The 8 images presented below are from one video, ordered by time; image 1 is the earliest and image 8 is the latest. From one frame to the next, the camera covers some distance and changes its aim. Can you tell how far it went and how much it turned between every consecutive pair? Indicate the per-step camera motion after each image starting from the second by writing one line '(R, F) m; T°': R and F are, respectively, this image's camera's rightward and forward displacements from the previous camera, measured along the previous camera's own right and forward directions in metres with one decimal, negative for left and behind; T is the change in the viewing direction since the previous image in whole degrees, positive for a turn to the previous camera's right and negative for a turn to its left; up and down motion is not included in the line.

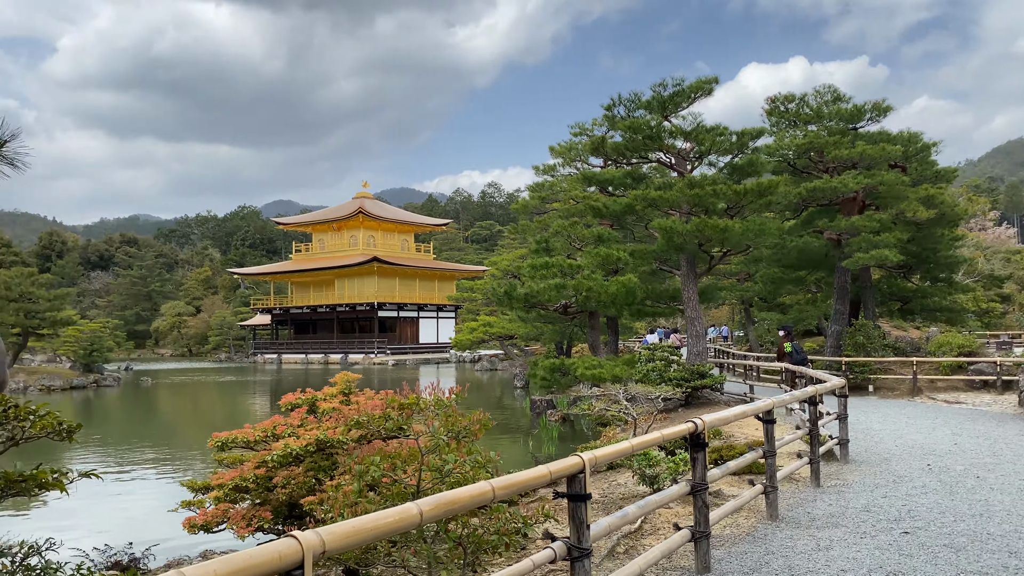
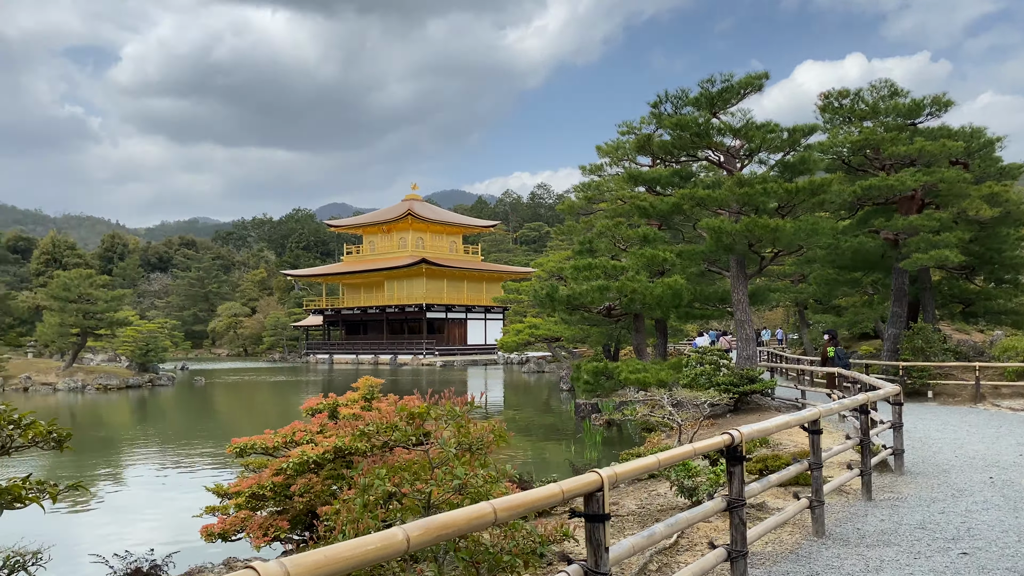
(+0.1, +0.2) m; -3°
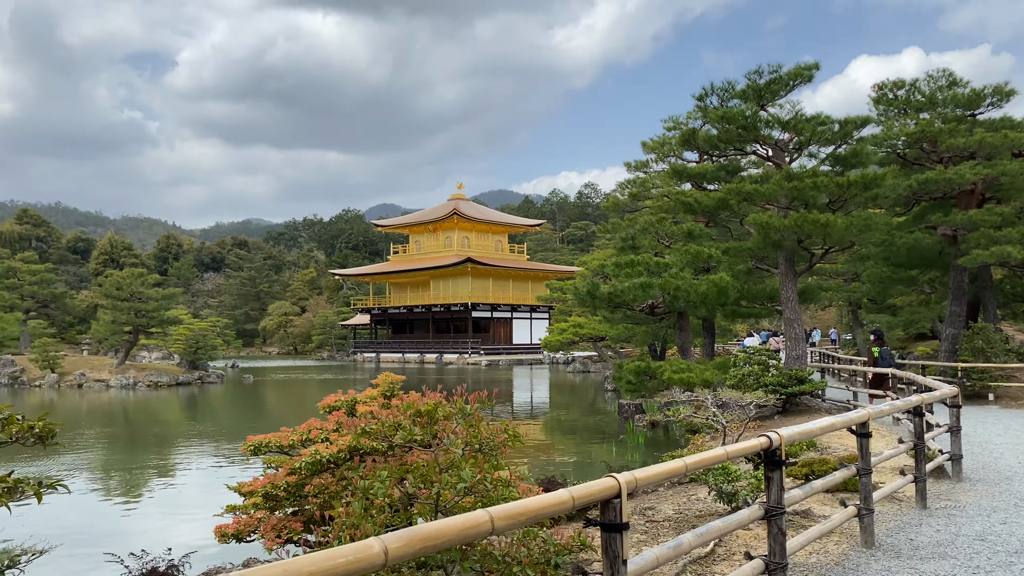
(+0.1, +0.2) m; -3°
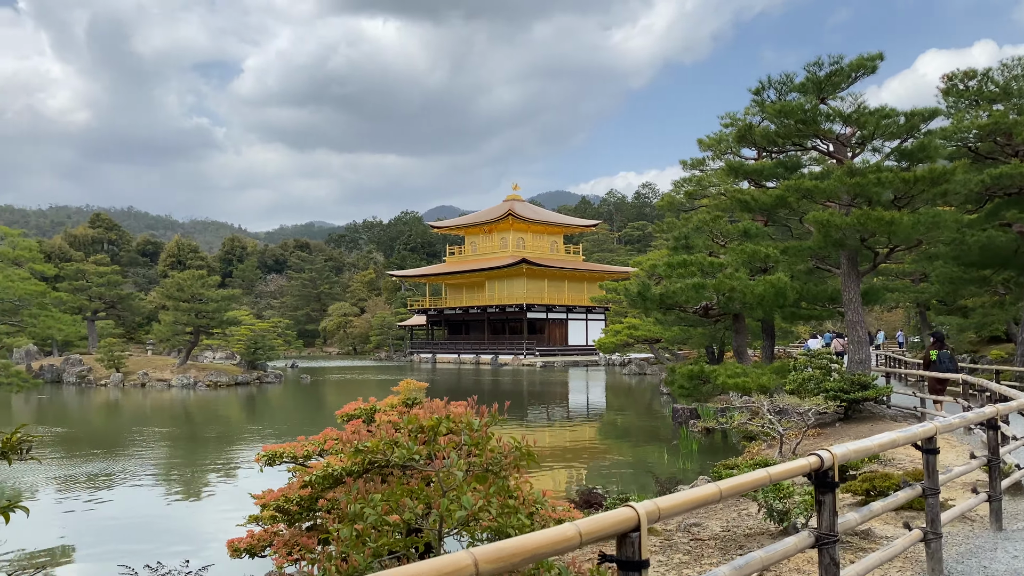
(+0.1, +0.2) m; -4°
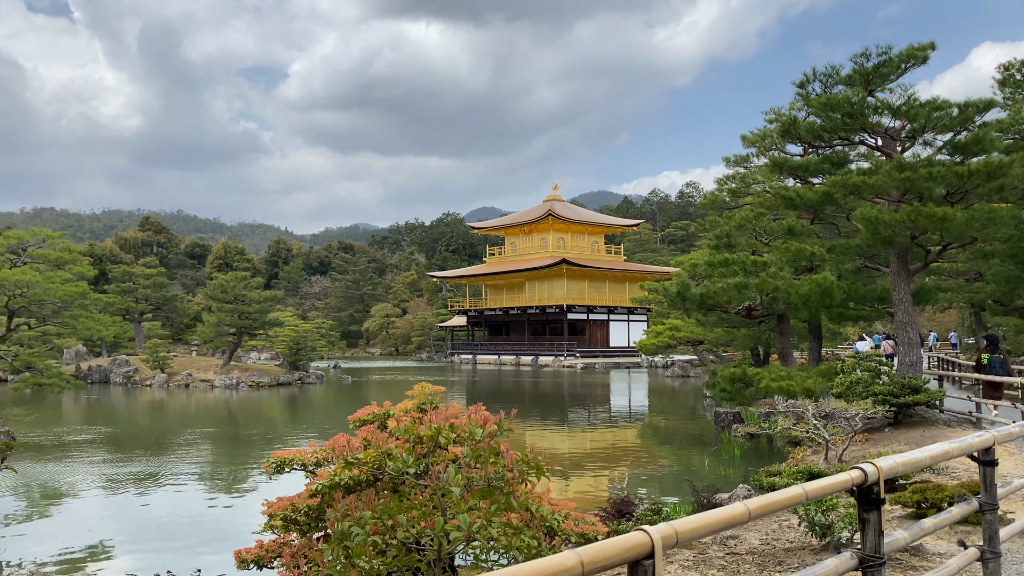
(+0.1, +0.2) m; -3°
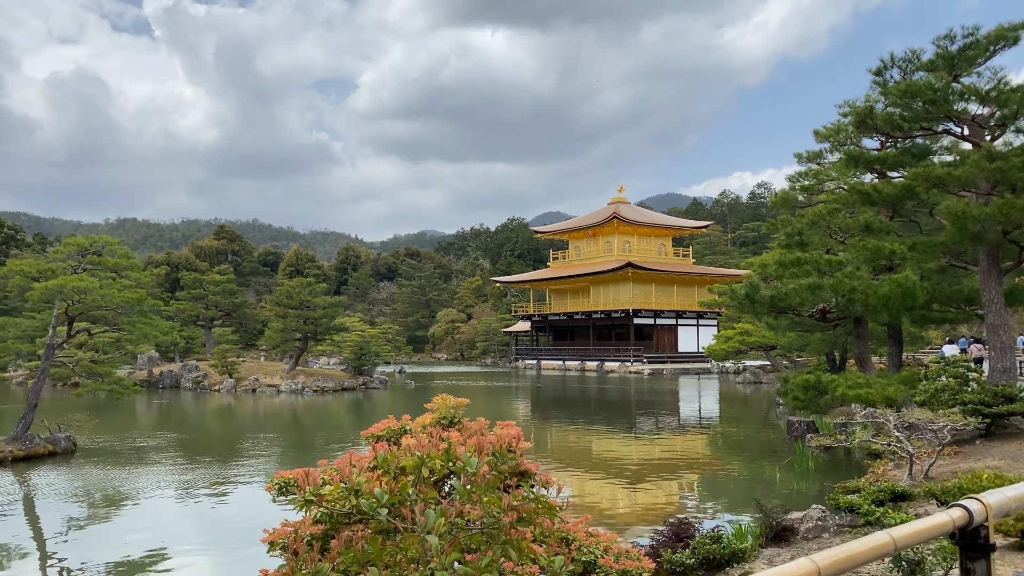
(+0.1, +0.4) m; -5°
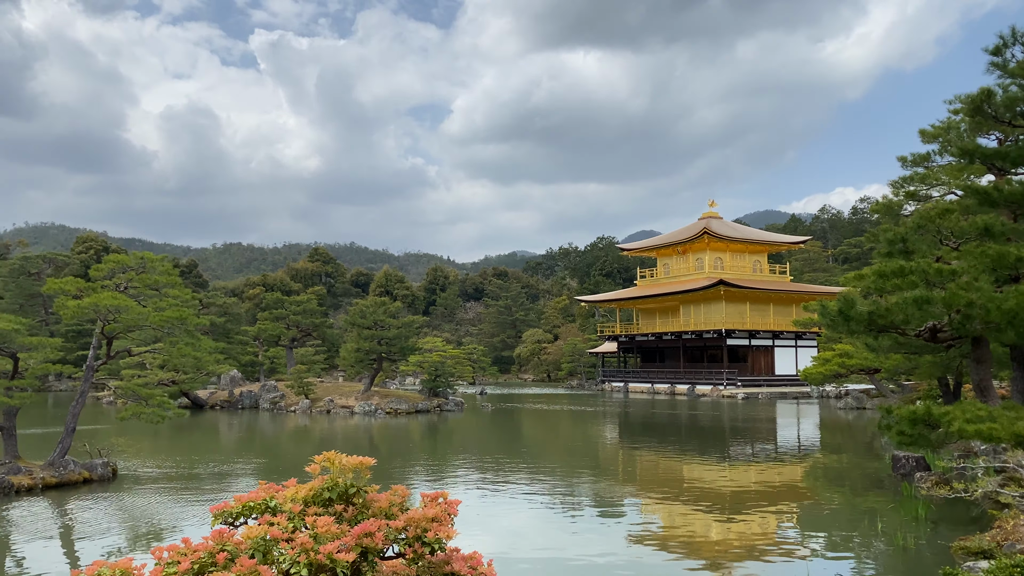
(+0.4, +1.0) m; -6°
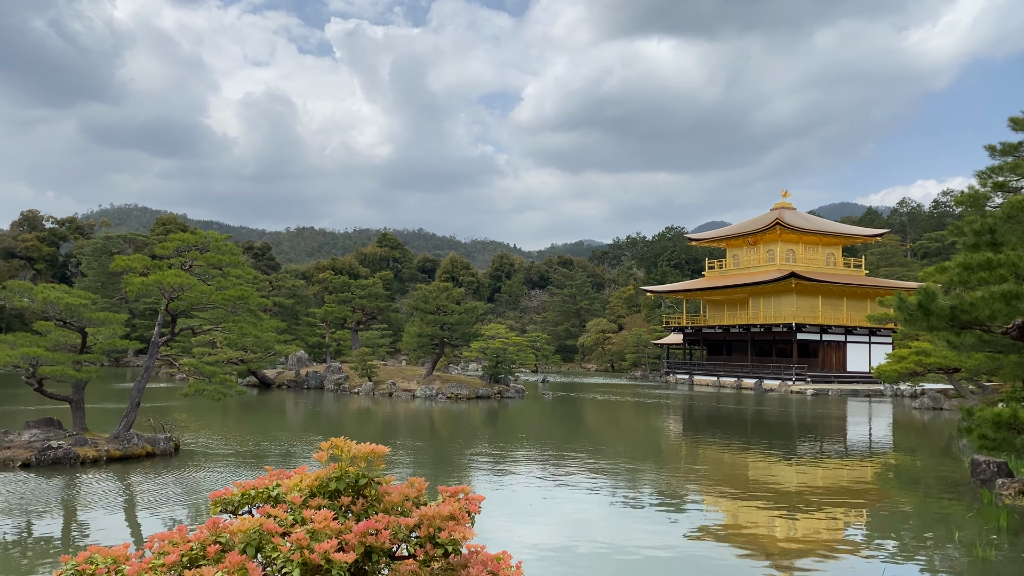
(+0.1, +0.2) m; -4°
